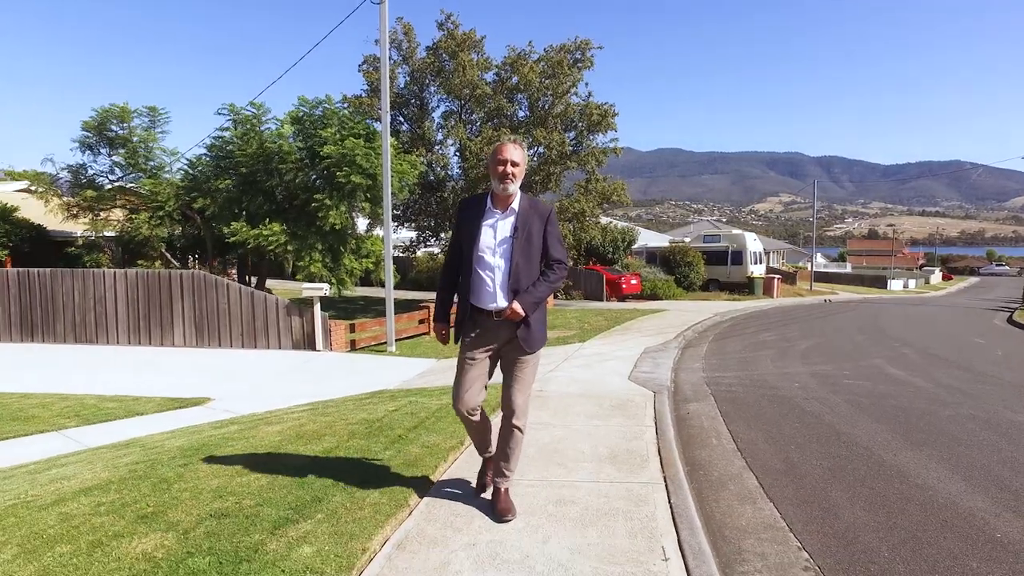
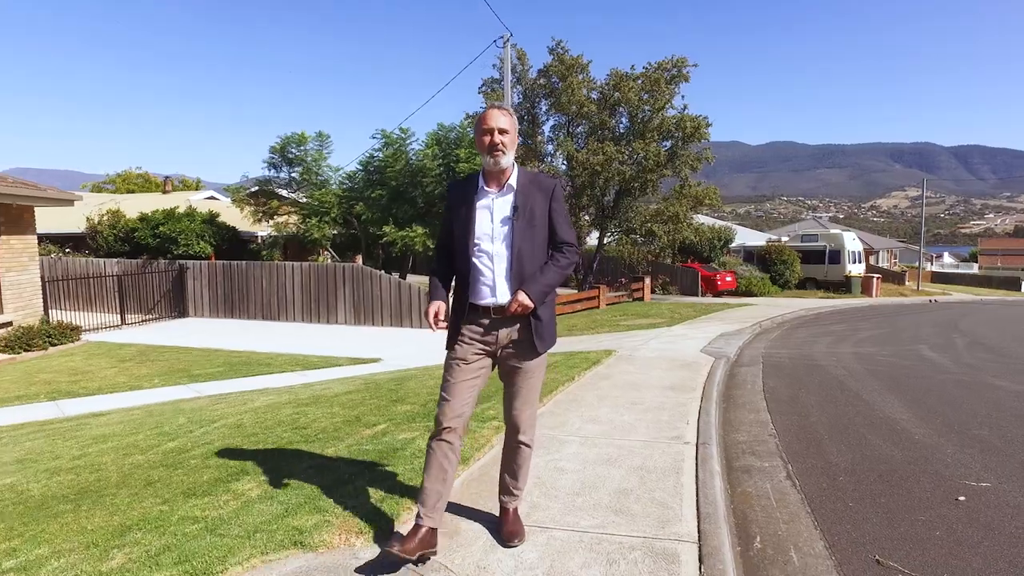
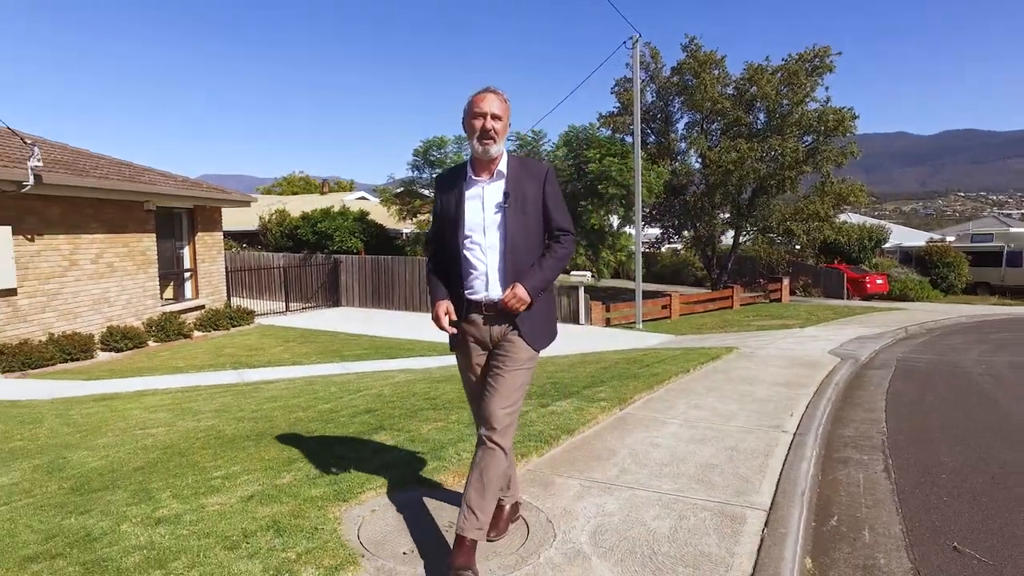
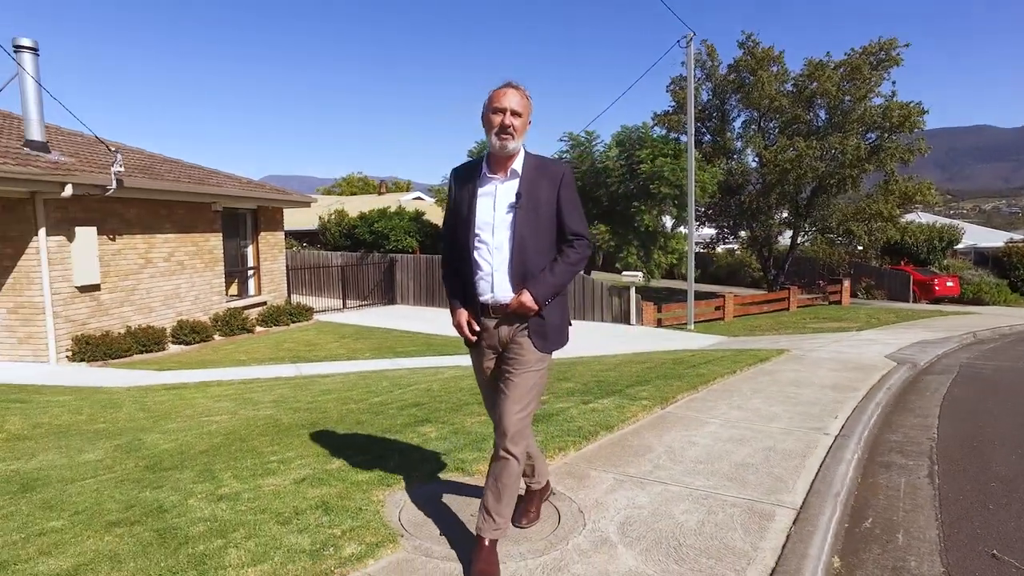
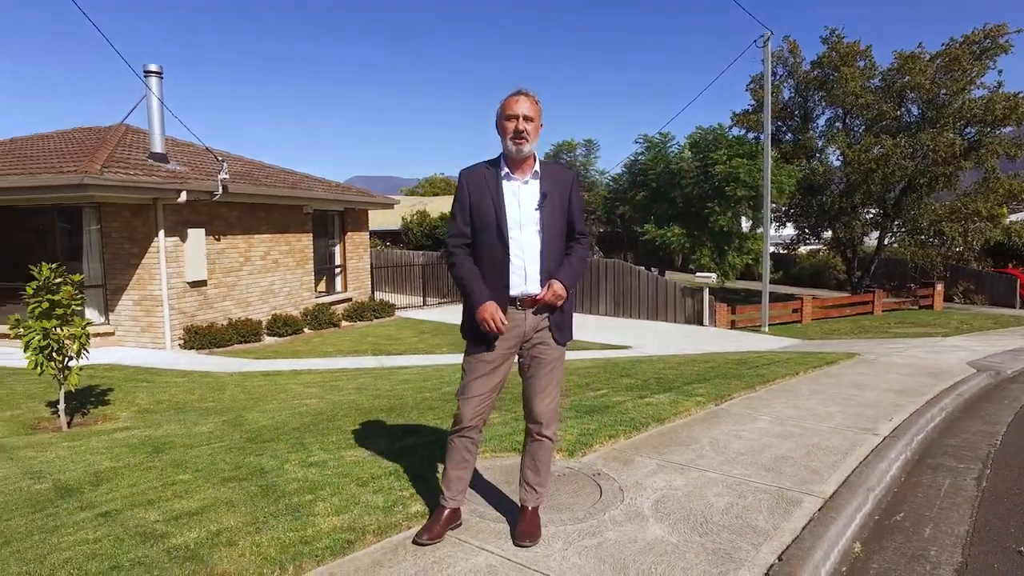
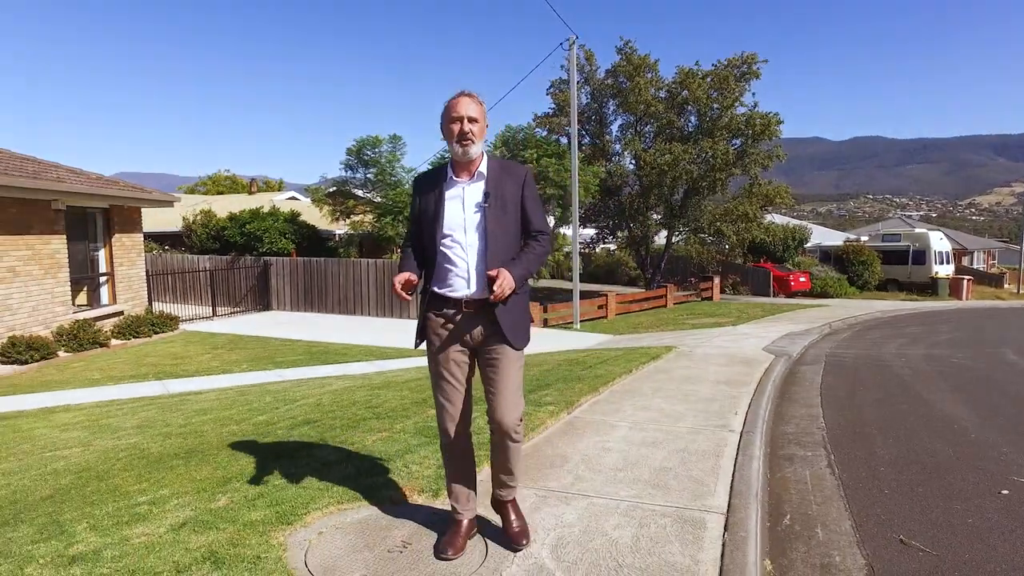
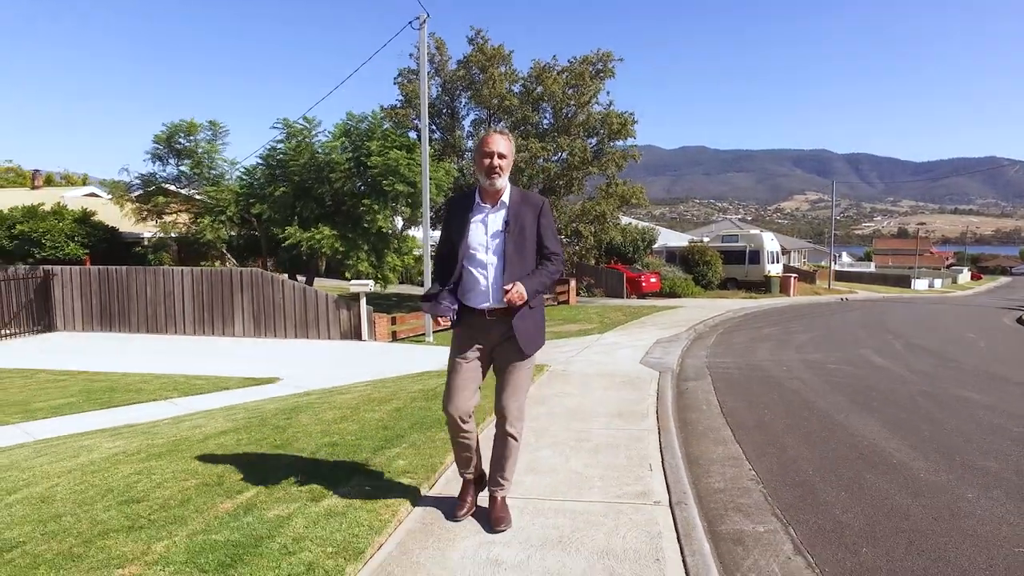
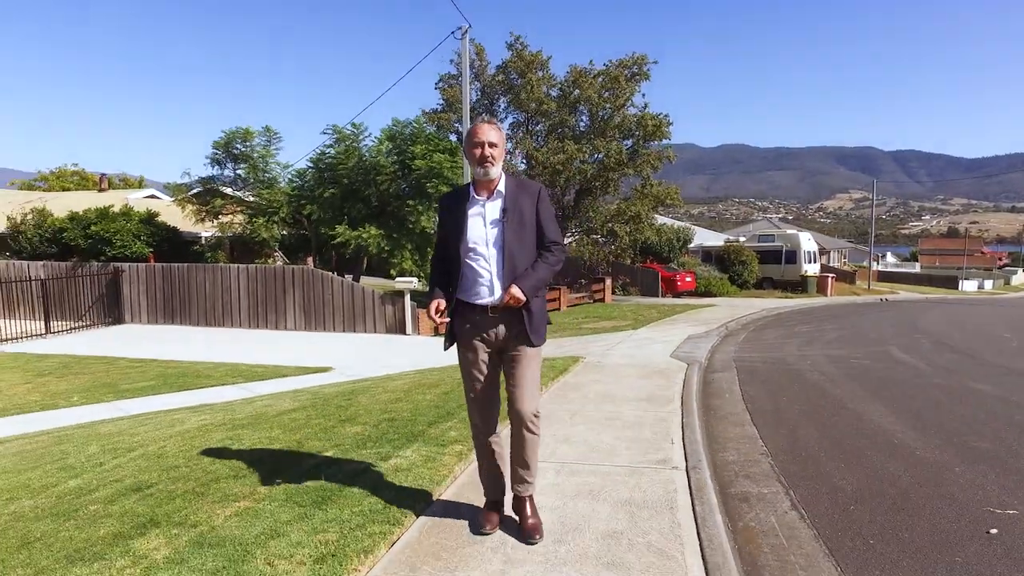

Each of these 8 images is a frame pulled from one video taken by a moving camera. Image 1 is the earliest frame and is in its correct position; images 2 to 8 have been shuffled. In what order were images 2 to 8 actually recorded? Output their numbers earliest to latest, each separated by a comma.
7, 8, 2, 6, 3, 4, 5
